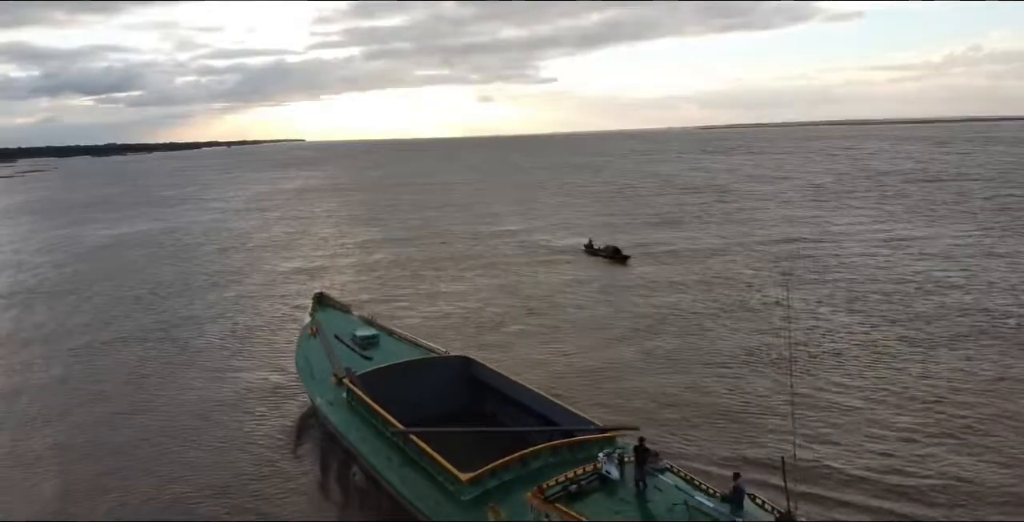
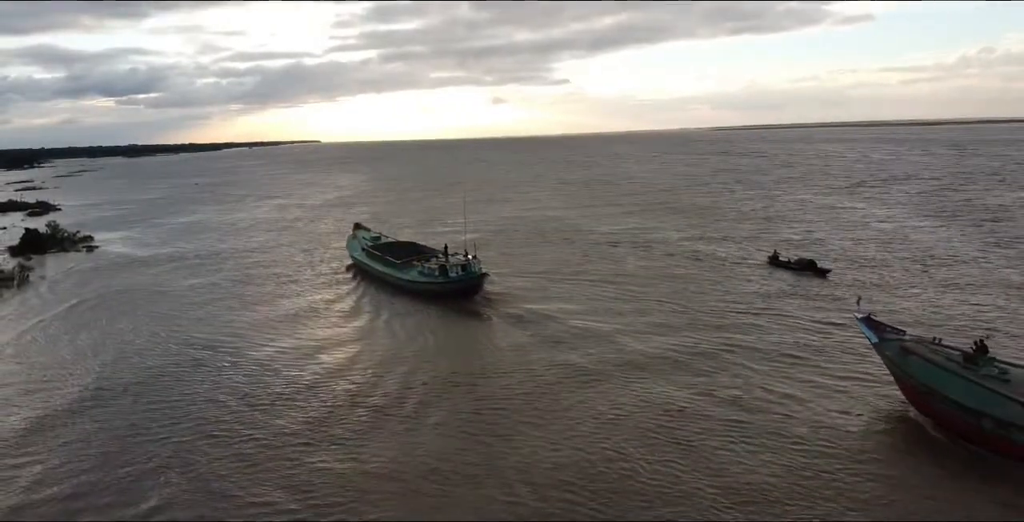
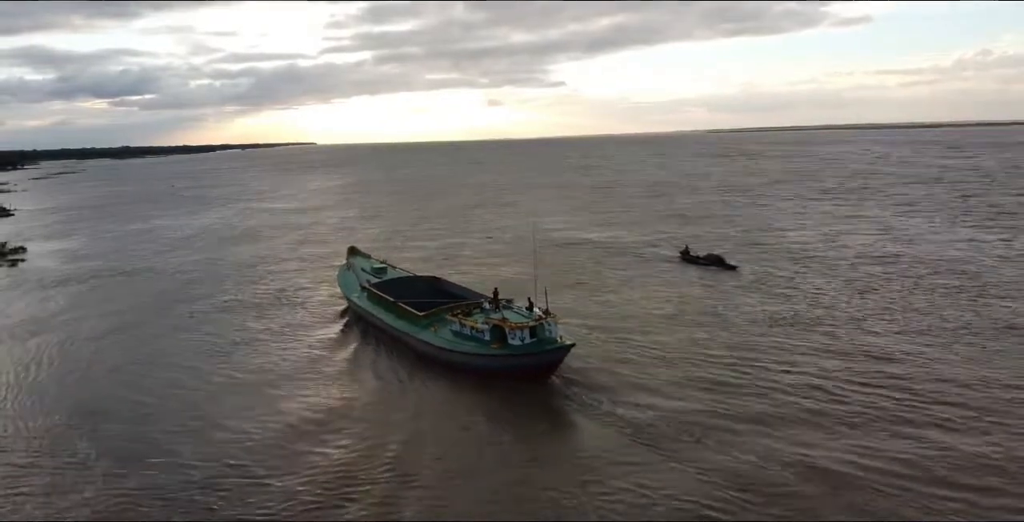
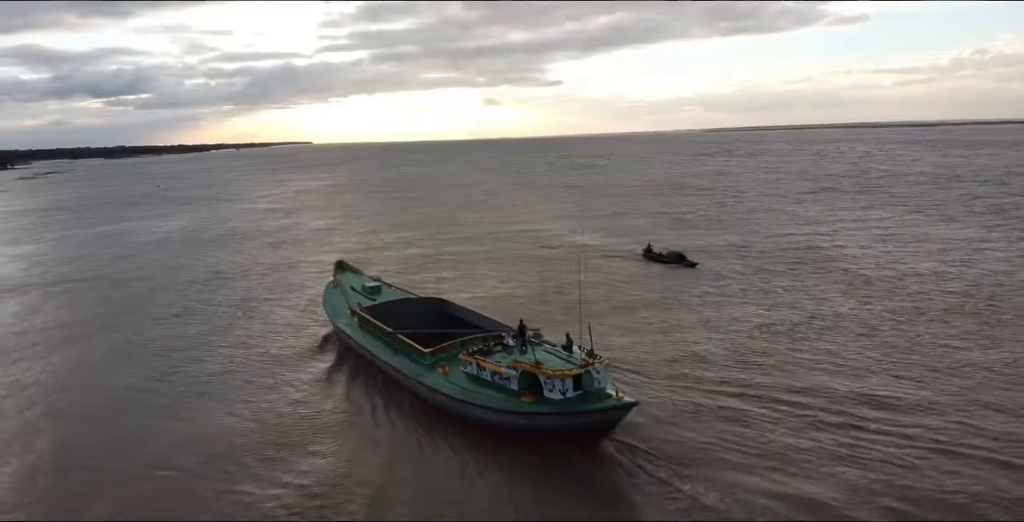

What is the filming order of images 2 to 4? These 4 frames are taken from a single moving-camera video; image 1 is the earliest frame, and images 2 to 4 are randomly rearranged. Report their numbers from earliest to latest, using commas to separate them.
4, 3, 2
